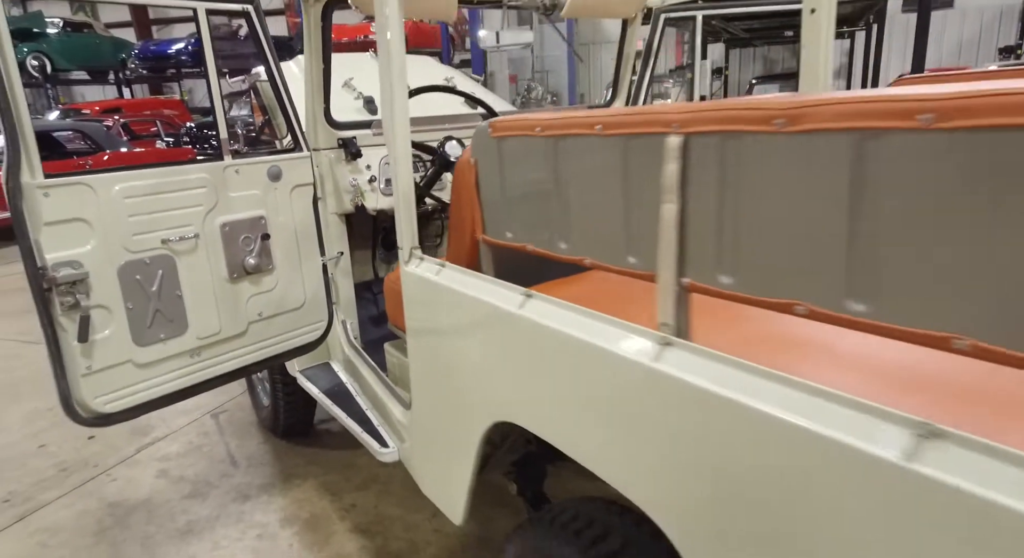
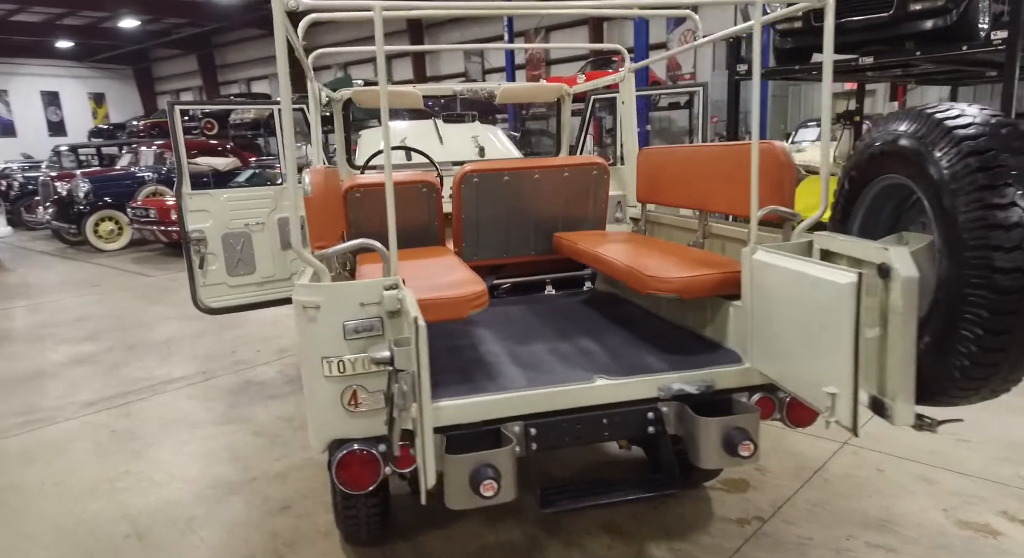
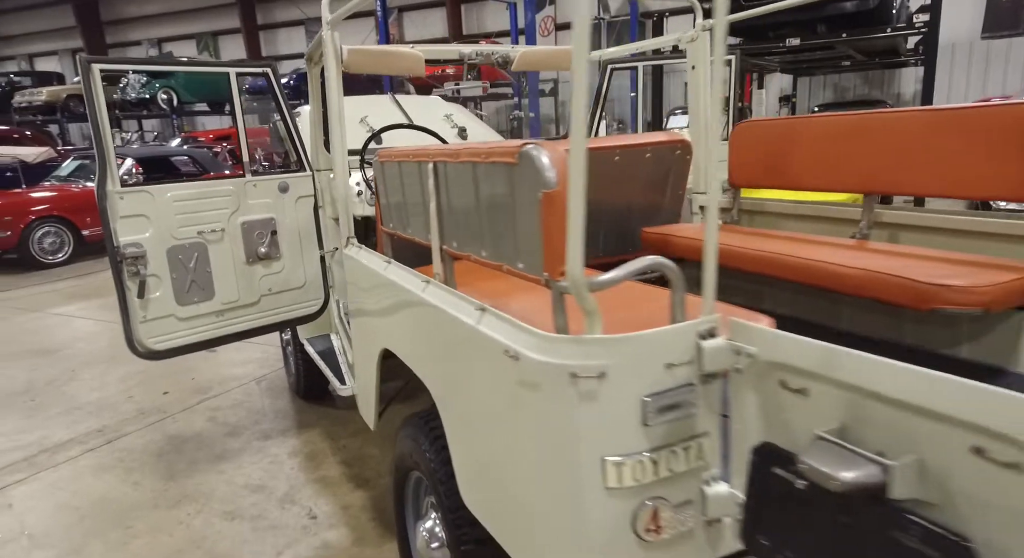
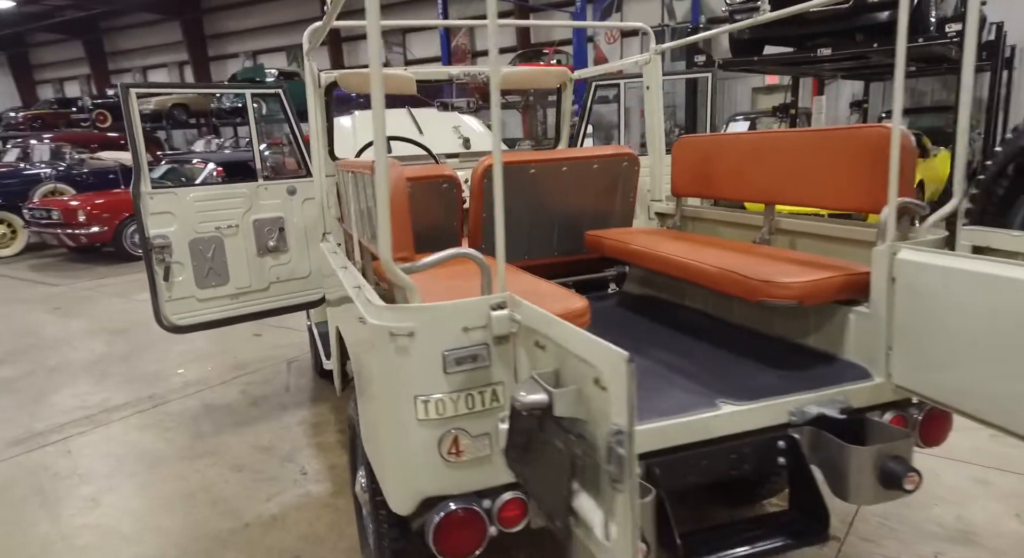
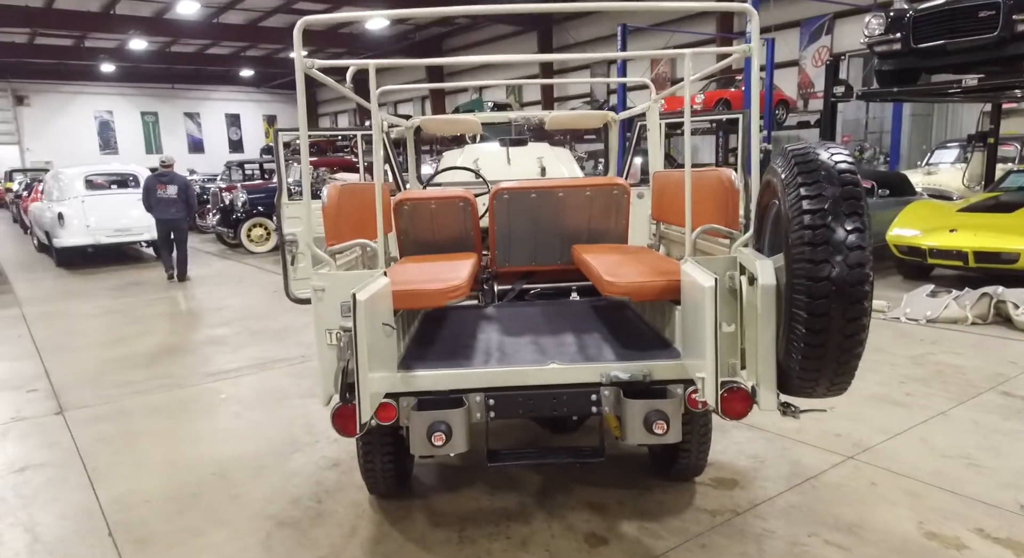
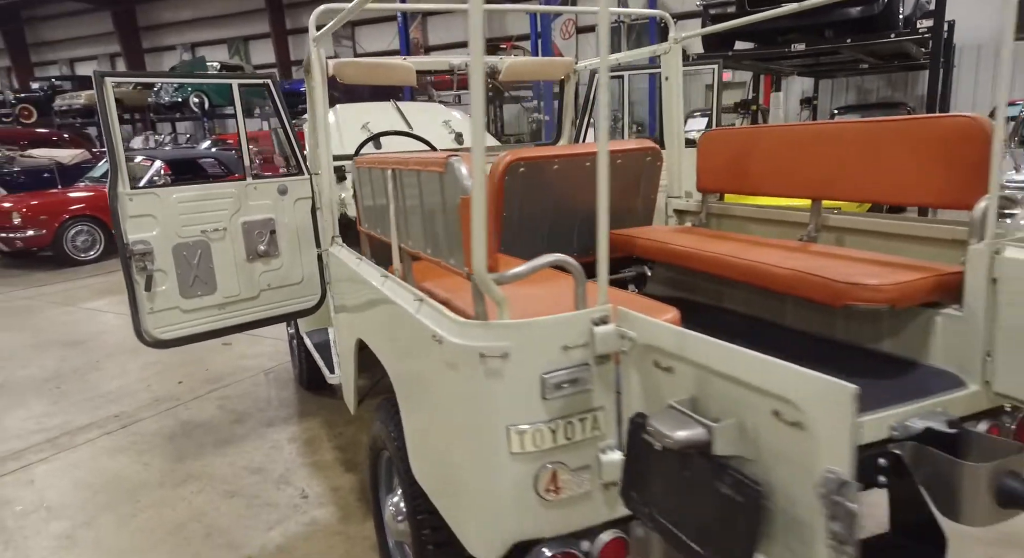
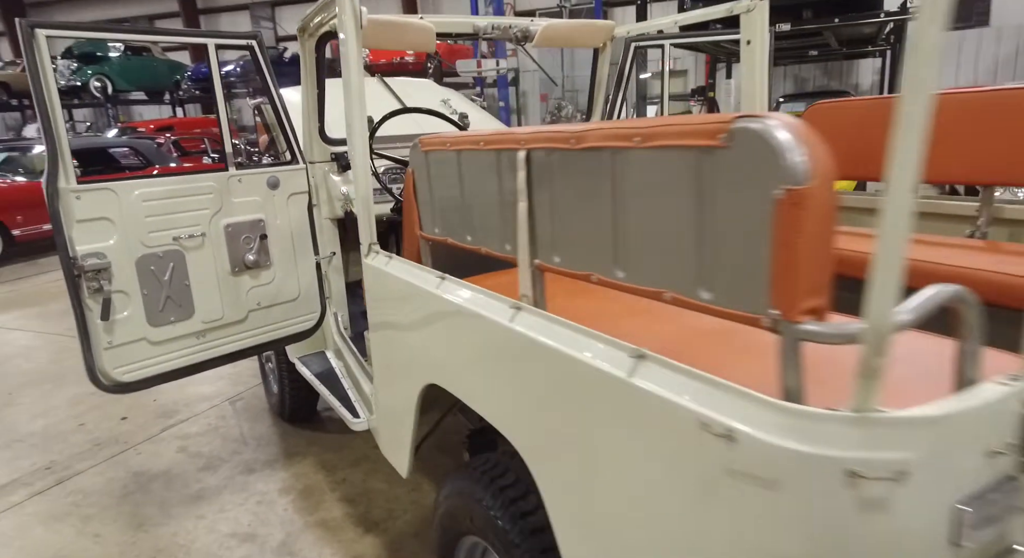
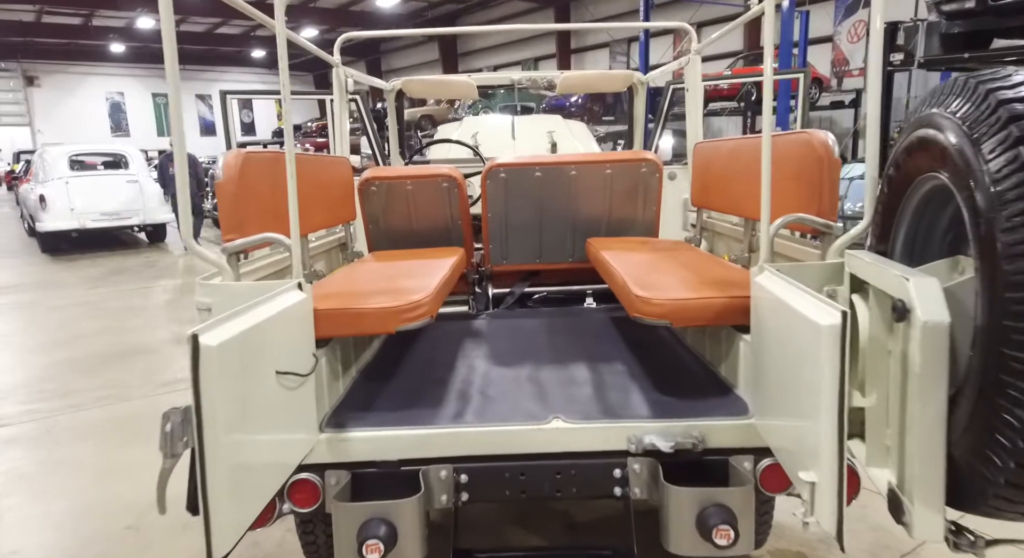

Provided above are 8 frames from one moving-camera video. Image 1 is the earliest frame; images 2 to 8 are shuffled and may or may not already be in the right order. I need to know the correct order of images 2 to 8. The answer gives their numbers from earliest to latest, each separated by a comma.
7, 3, 6, 4, 2, 5, 8
